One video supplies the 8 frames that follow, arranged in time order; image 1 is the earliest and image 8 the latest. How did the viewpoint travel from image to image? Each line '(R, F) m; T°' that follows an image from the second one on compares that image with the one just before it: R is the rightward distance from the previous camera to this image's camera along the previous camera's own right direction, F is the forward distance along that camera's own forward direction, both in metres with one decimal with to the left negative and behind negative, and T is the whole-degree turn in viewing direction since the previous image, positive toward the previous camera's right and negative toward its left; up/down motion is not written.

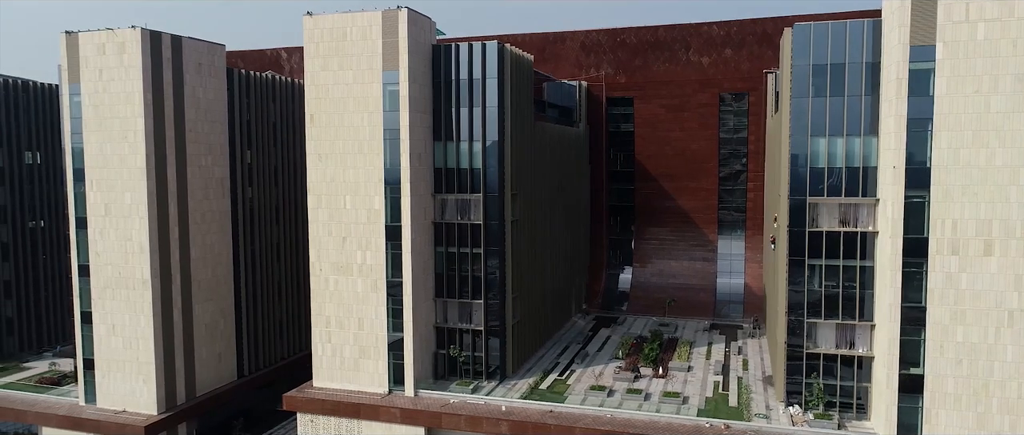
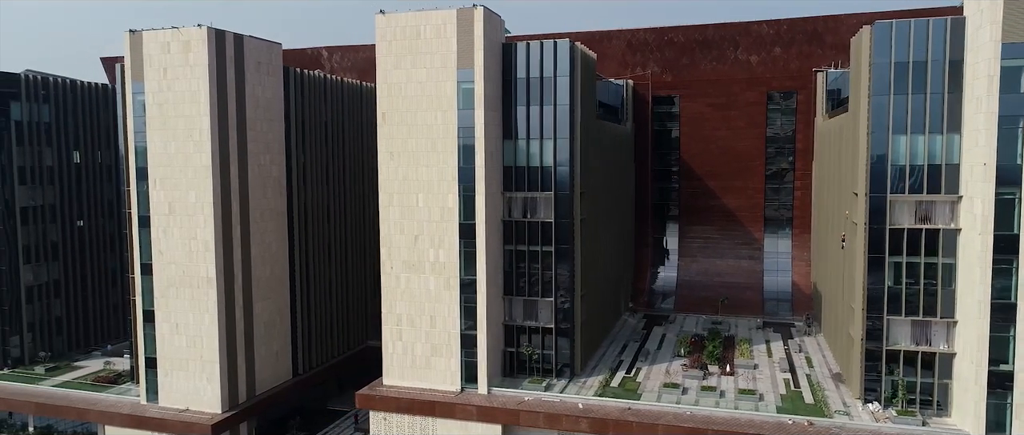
(-1.8, 0.0) m; 0°
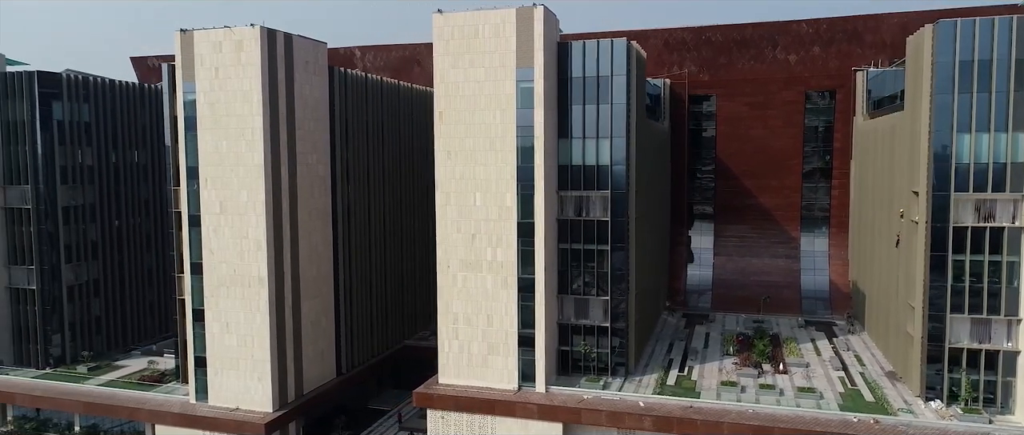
(-1.4, 0.0) m; 0°
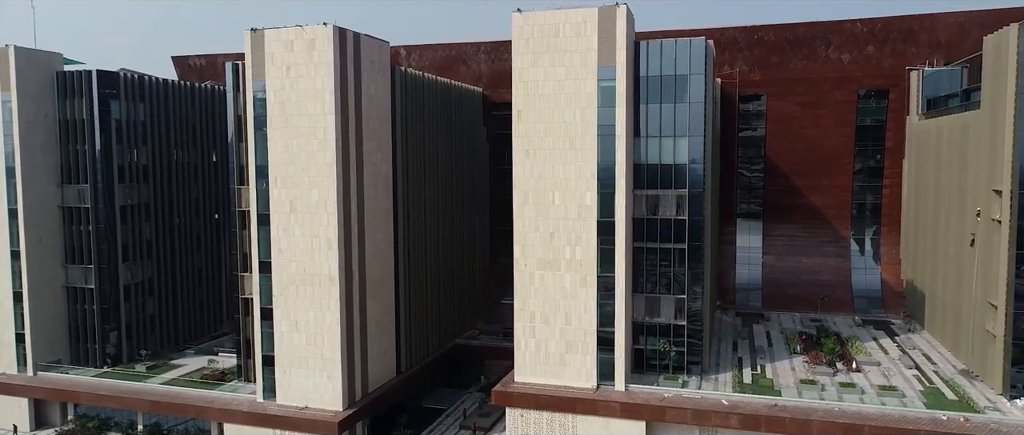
(-1.9, 0.0) m; 0°
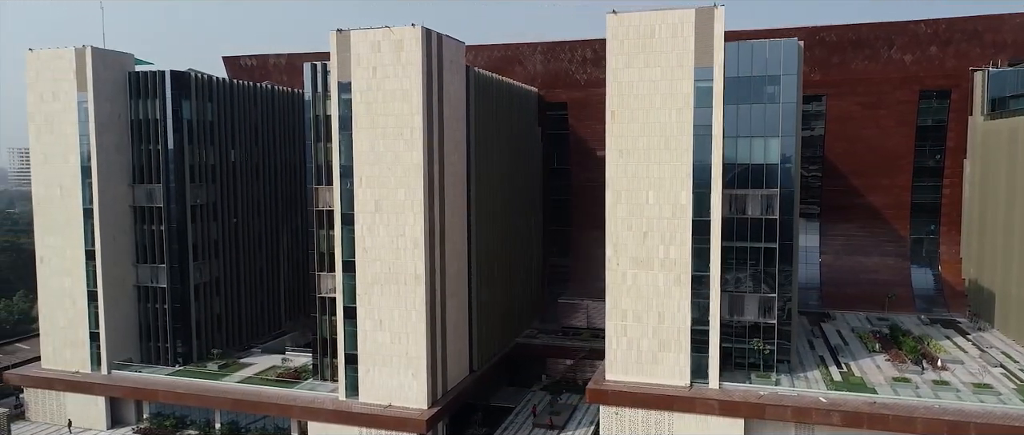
(-2.3, -0.2) m; 0°
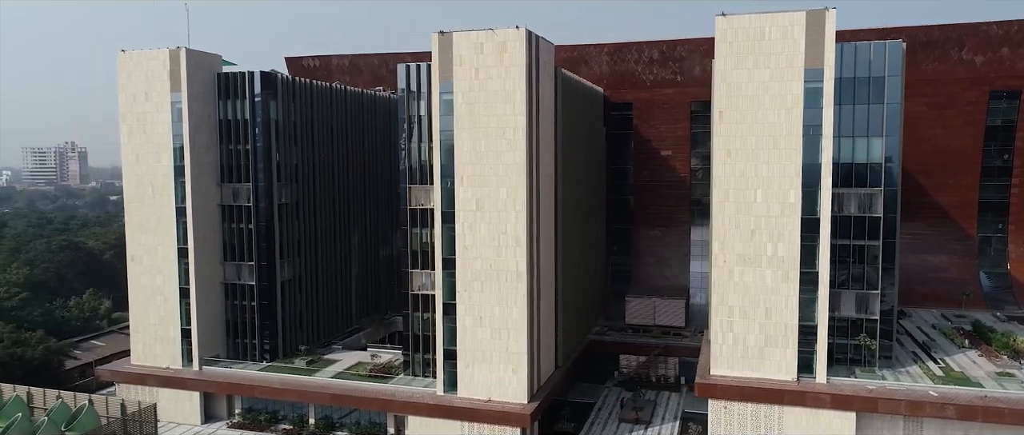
(-2.7, -0.4) m; 0°
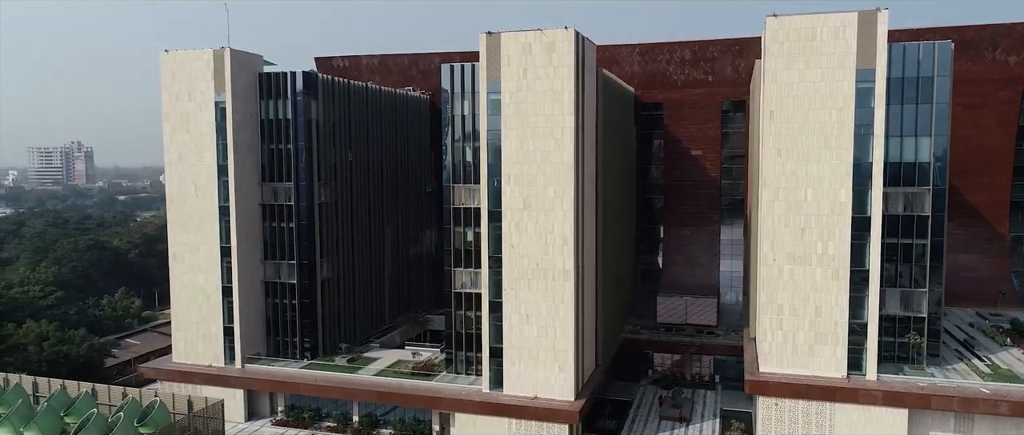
(-1.3, -0.2) m; 0°
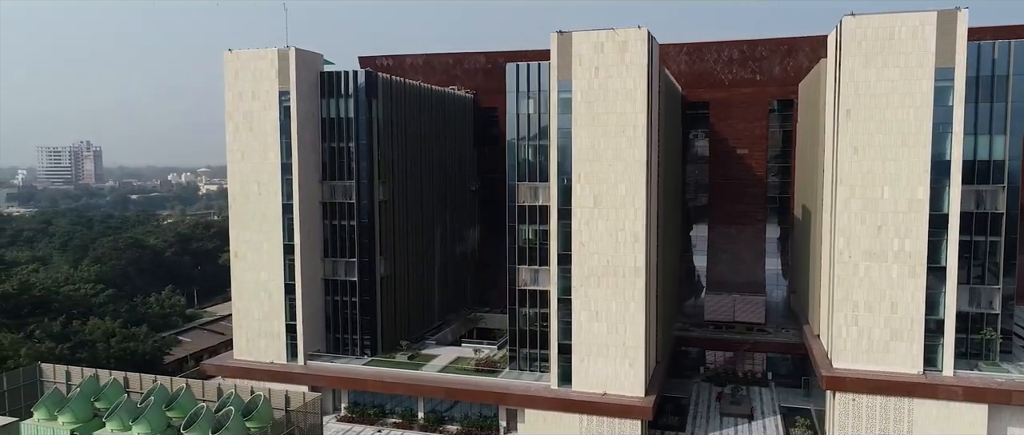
(-2.0, -0.2) m; 0°
